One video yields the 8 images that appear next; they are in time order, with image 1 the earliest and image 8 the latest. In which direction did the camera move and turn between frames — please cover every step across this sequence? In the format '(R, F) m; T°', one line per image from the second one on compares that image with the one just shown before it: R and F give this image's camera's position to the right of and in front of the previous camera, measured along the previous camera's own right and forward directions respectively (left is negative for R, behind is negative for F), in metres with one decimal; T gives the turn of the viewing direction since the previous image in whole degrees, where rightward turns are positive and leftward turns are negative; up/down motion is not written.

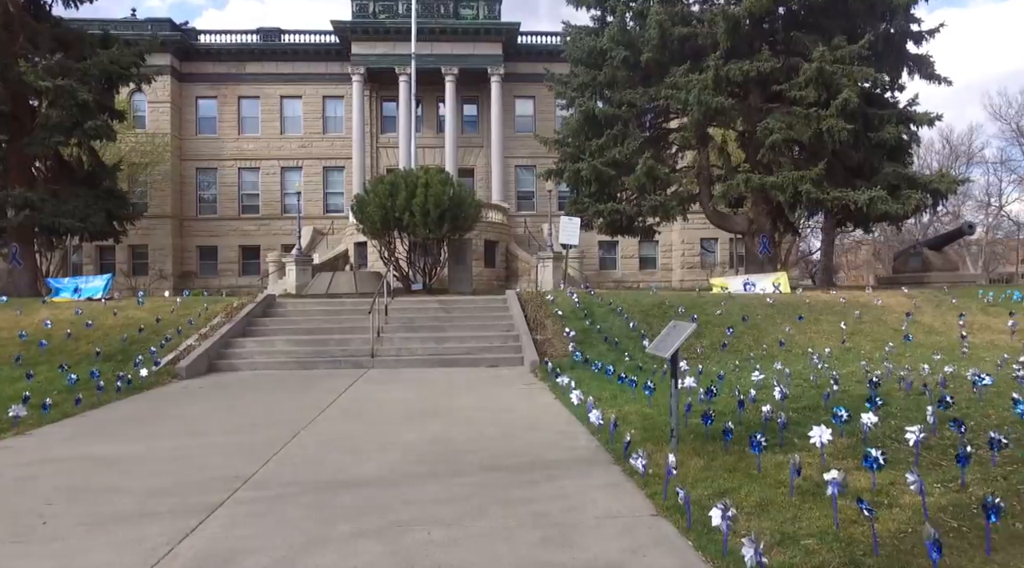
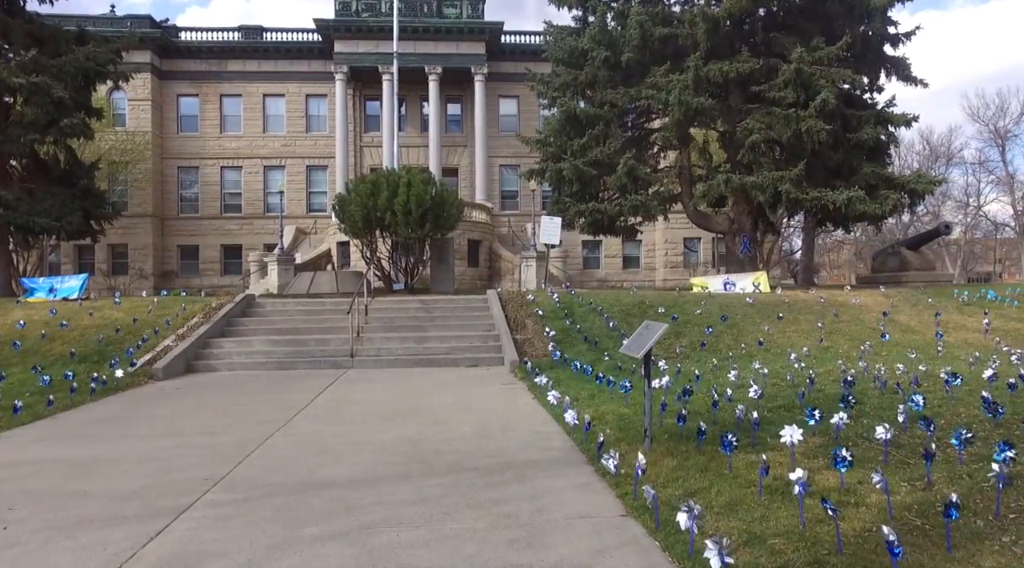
(+0.1, 0.0) m; +1°
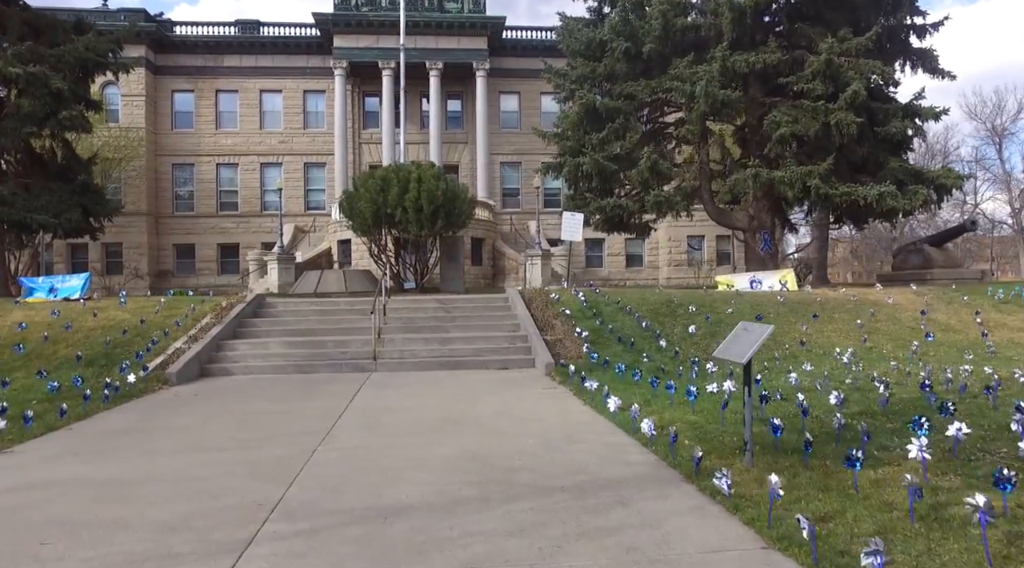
(-0.7, +0.6) m; +1°
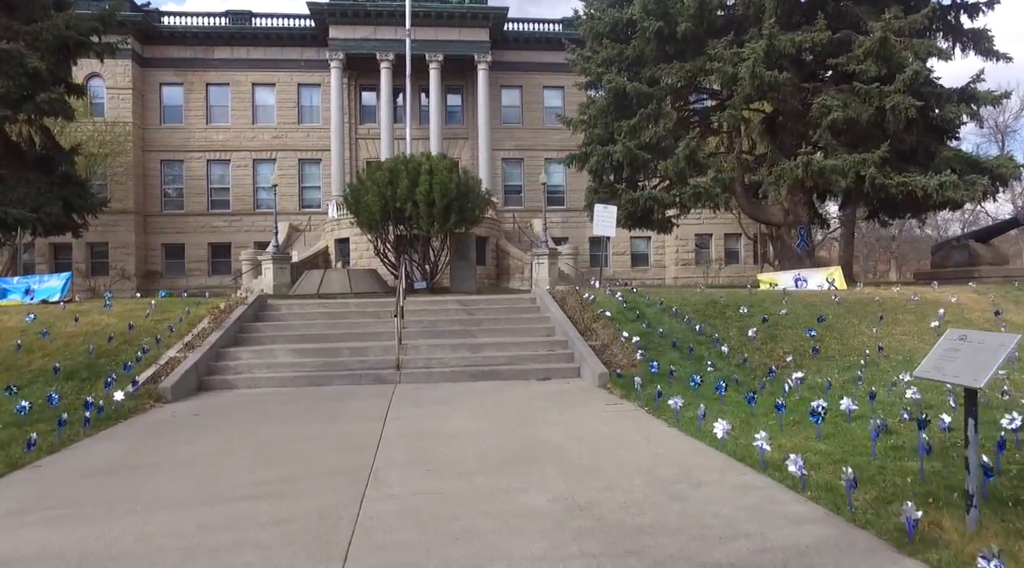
(-0.8, +1.4) m; +1°
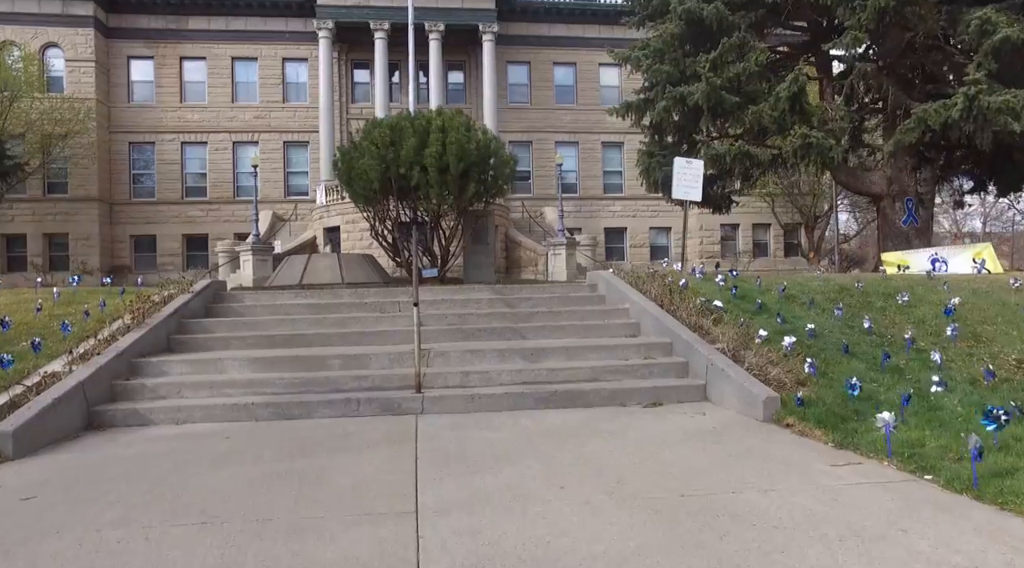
(-0.9, +3.9) m; +1°
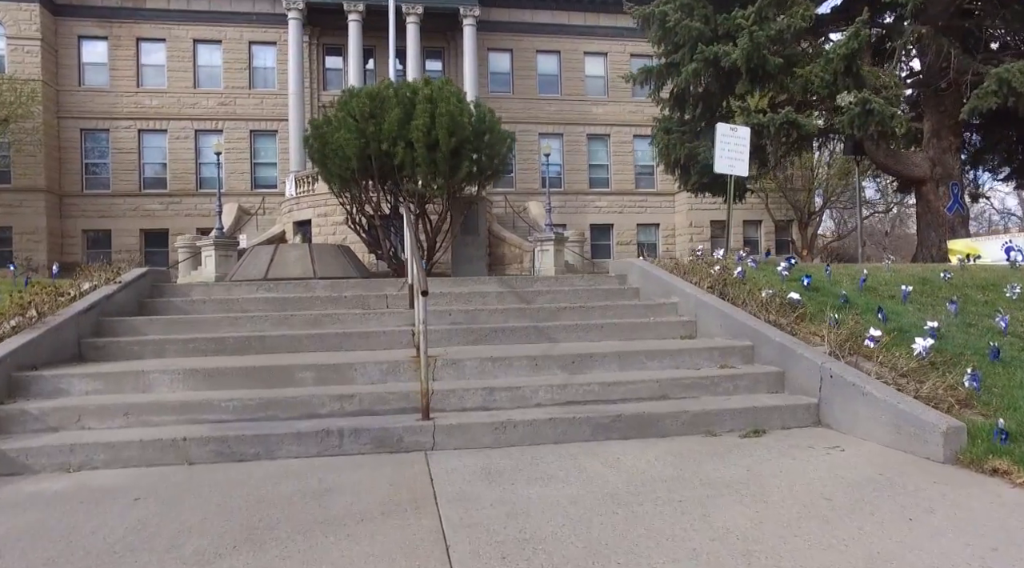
(-0.5, +1.9) m; +2°
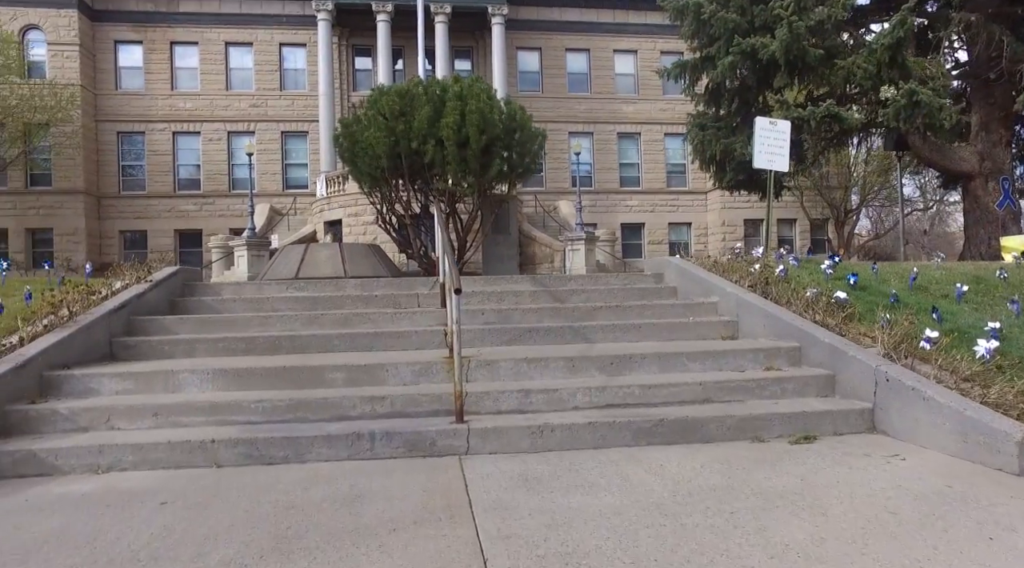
(-0.1, +0.2) m; -2°
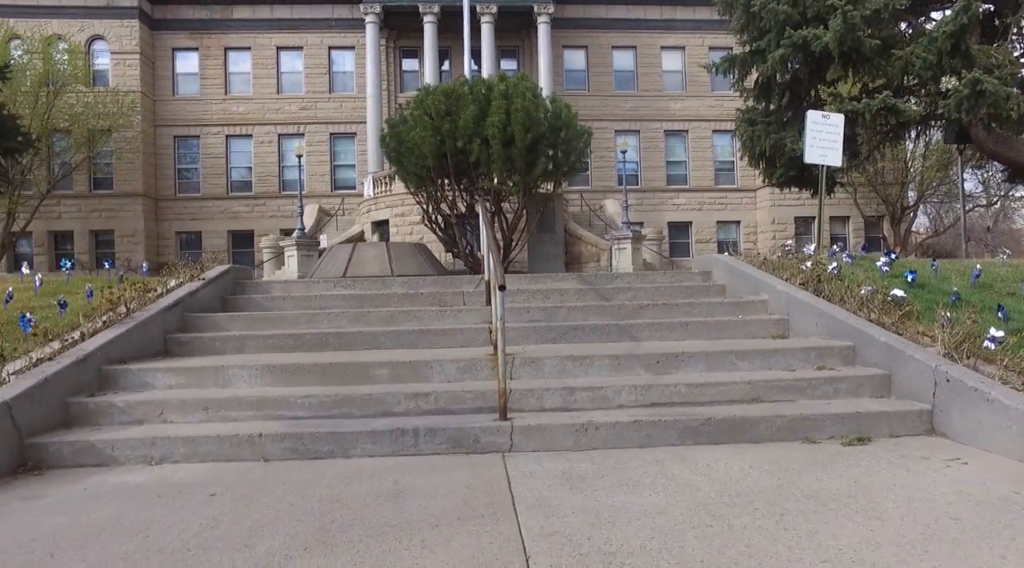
(0.0, 0.0) m; -4°
